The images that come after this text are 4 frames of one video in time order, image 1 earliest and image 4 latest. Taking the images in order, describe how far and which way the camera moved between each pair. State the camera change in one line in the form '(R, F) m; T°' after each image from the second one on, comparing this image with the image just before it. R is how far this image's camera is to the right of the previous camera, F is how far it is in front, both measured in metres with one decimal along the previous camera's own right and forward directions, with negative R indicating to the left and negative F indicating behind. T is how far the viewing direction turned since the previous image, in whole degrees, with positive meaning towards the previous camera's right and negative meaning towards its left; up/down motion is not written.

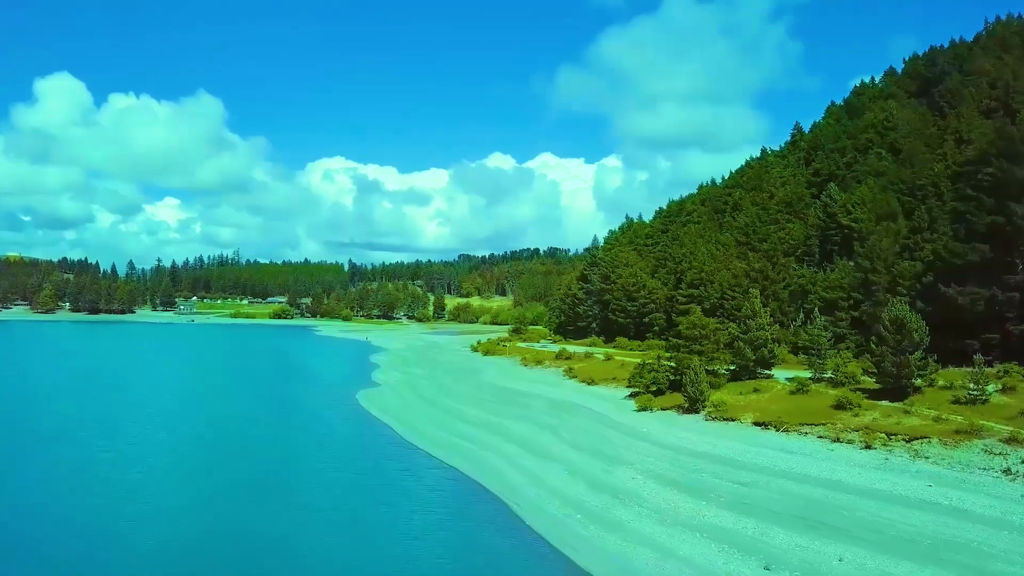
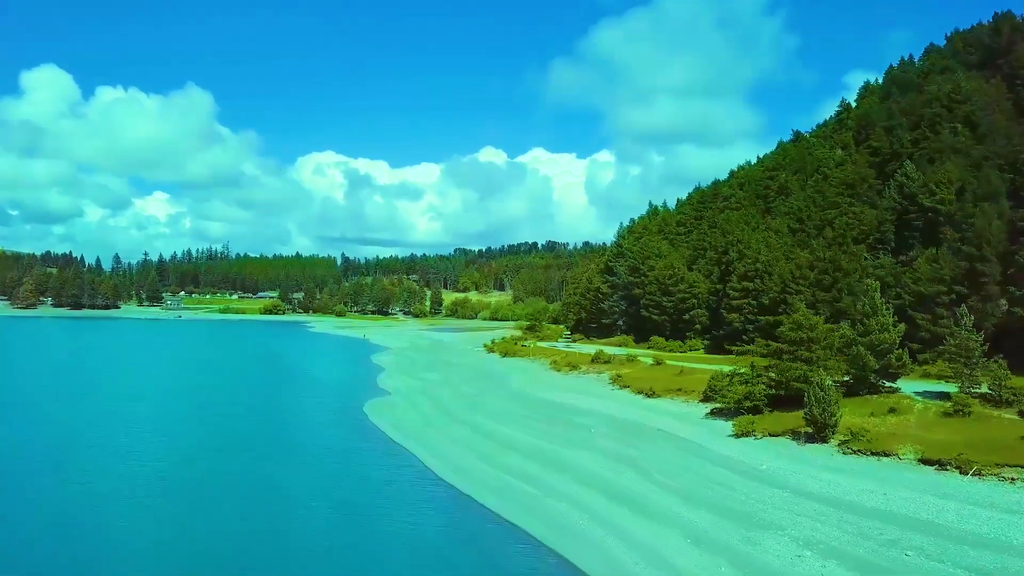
(-2.9, +8.4) m; +1°
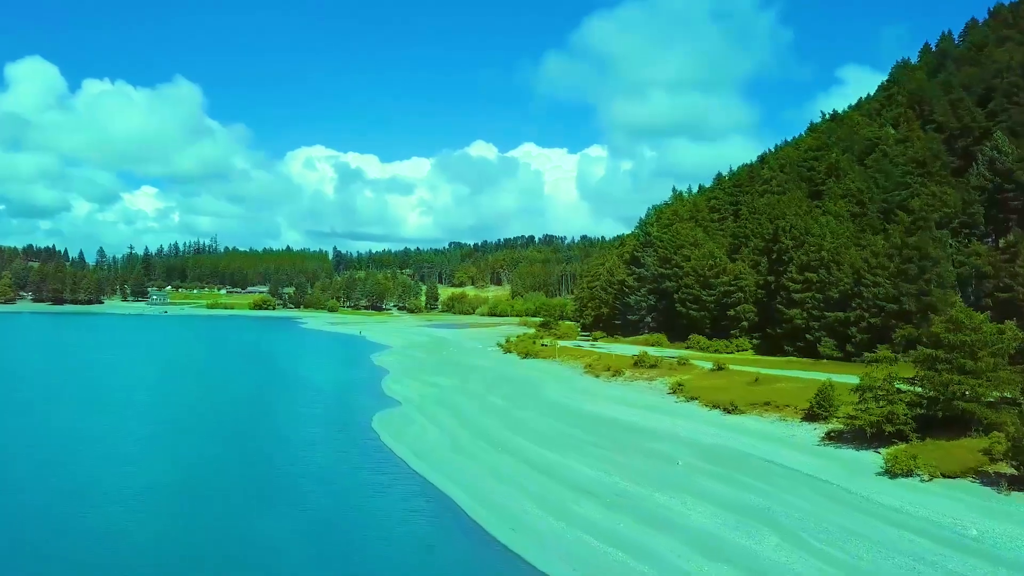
(-2.6, +7.7) m; +1°
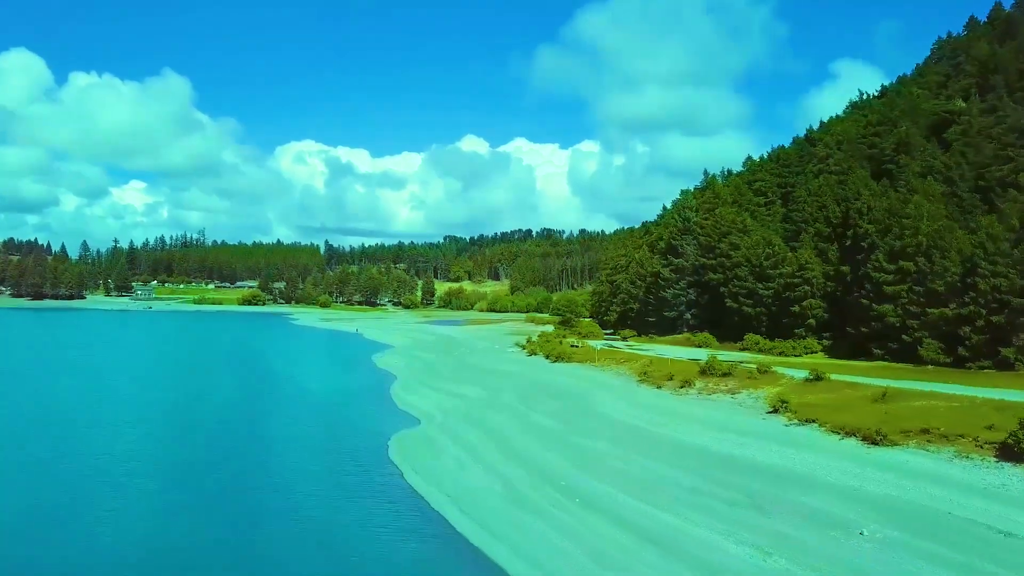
(-2.7, +8.3) m; +1°
